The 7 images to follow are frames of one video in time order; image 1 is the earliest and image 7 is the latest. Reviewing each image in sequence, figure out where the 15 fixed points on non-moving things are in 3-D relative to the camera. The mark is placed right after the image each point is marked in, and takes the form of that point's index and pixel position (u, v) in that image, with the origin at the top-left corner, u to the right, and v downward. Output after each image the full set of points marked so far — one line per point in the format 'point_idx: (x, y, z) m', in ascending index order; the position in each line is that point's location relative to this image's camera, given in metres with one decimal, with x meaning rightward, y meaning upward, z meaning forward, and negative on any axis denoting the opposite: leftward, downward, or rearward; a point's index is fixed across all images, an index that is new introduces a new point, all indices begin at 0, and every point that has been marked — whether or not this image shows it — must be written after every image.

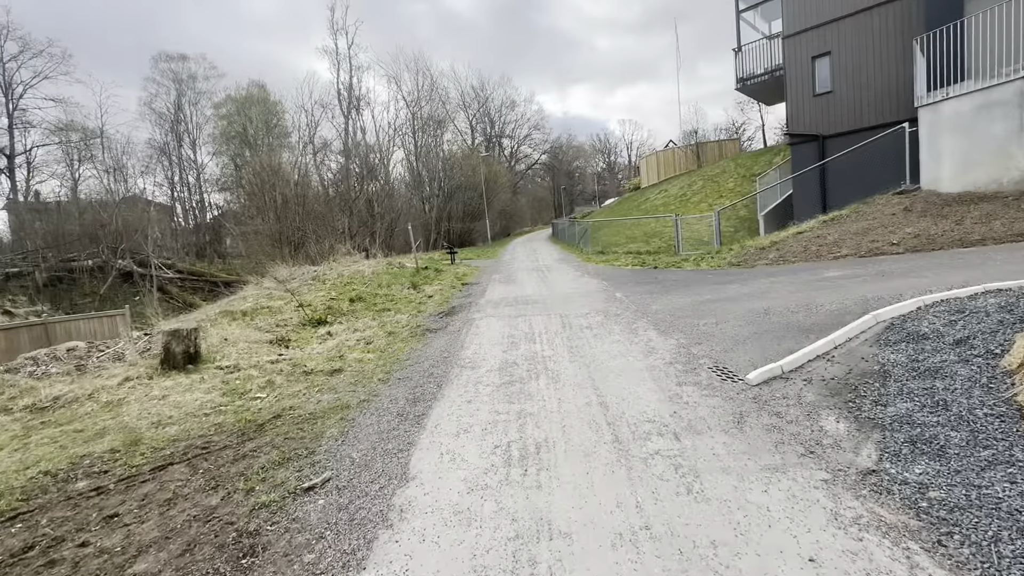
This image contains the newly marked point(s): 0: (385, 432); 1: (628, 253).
0: (-1.0, -1.1, +3.6) m
1: (+3.5, +1.0, +14.1) m
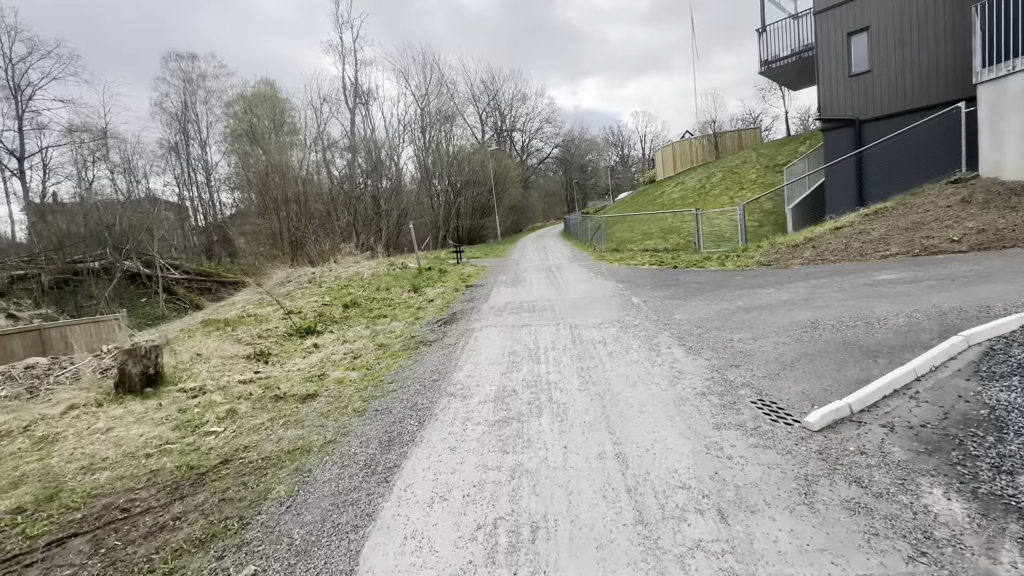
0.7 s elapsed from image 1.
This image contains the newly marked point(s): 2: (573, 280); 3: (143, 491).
0: (-1.0, -1.3, +2.8) m
1: (+3.8, +1.0, +13.1) m
2: (+1.3, +0.2, +10.0) m
3: (-2.6, -1.4, +3.3) m
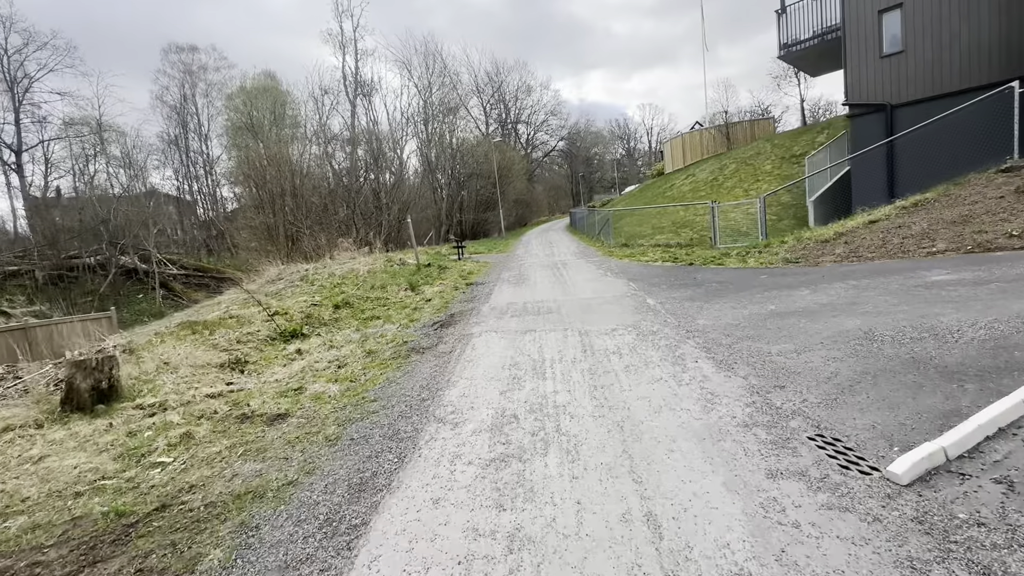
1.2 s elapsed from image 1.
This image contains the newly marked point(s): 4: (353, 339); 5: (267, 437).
0: (-1.0, -1.3, +2.2) m
1: (+3.9, +1.1, +12.4) m
2: (+1.4, +0.2, +9.3) m
3: (-2.6, -1.5, +2.6) m
4: (-2.4, -0.8, +7.1) m
5: (-2.0, -1.2, +3.8) m
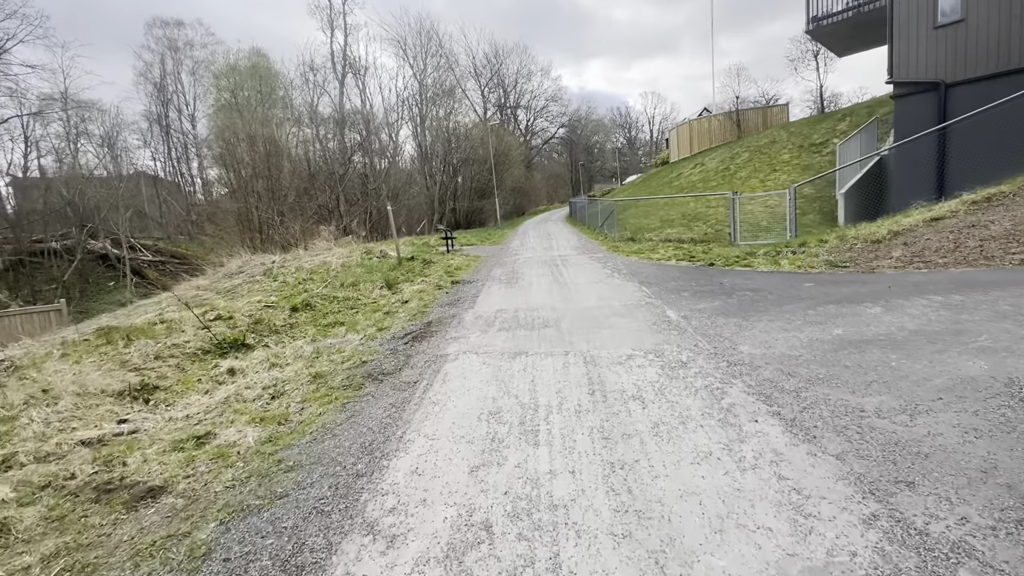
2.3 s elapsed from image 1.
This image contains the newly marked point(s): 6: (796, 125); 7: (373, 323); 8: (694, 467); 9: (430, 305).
0: (-1.2, -1.5, +0.9) m
1: (+3.7, +1.1, +11.1) m
2: (+1.2, +0.2, +8.0) m
3: (-2.7, -1.6, +1.3) m
4: (-2.6, -0.8, +5.8) m
5: (-2.1, -1.3, +2.5) m
6: (+12.0, +6.9, +19.8) m
7: (-2.1, -0.5, +7.0) m
8: (+1.0, -1.0, +2.5) m
9: (-1.3, -0.3, +7.6) m
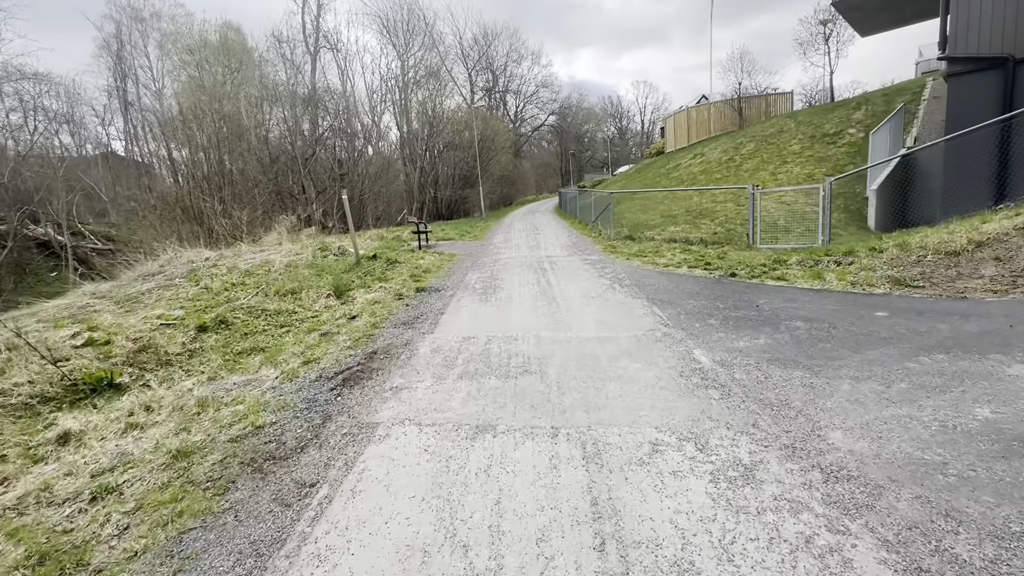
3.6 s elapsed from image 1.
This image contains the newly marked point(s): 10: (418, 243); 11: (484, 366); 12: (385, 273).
0: (-1.3, -1.8, -0.7) m
1: (+3.3, +0.9, +9.5) m
2: (+0.9, 0.0, +6.4) m
3: (-2.9, -1.9, -0.3) m
4: (-2.9, -1.0, +4.1) m
5: (-2.3, -1.6, +0.9) m
6: (+11.4, +6.8, +18.3) m
7: (-2.4, -0.7, +5.3) m
8: (+0.8, -1.3, +1.0) m
9: (-1.7, -0.4, +6.0) m
10: (-2.4, +1.2, +12.0) m
11: (-0.3, -0.7, +4.1) m
12: (-2.3, +0.3, +8.6) m
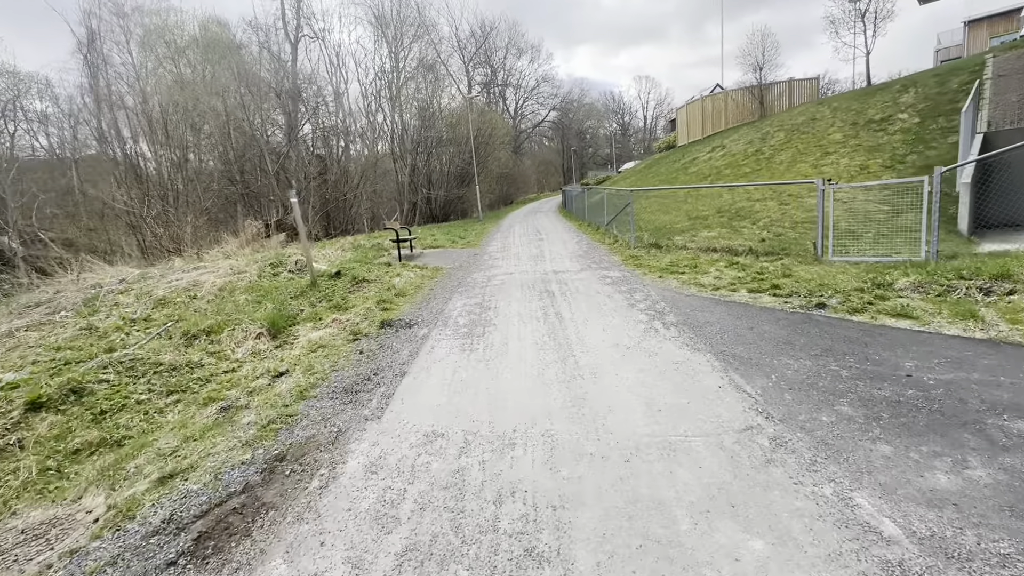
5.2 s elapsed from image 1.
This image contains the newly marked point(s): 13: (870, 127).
0: (-1.4, -2.2, -2.7) m
1: (+3.3, +0.6, +7.6) m
2: (+0.8, -0.4, +4.5) m
3: (-2.9, -2.4, -2.2) m
4: (-2.9, -1.4, +2.2) m
5: (-2.4, -2.1, -1.0) m
6: (+11.3, +6.5, +16.3) m
7: (-2.4, -1.1, +3.4) m
8: (+0.7, -1.7, -1.0) m
9: (-1.7, -0.9, +4.0) m
10: (-2.4, +0.8, +10.1) m
11: (-0.3, -1.1, +2.1) m
12: (-2.4, -0.1, +6.7) m
13: (+10.0, +4.5, +13.1) m
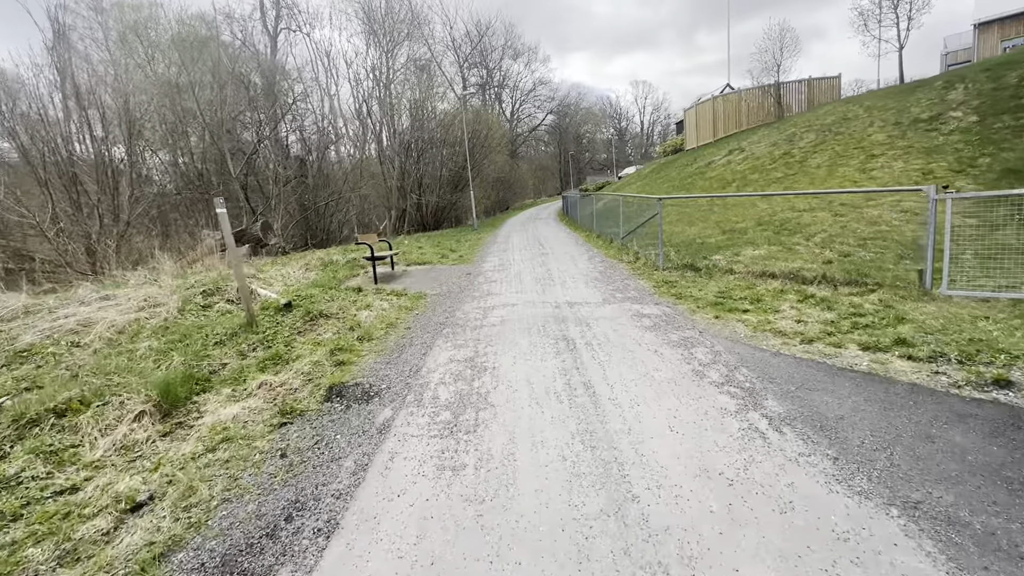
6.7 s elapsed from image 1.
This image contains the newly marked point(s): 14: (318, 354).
0: (-1.3, -2.6, -4.4) m
1: (+3.3, +0.1, +5.9) m
2: (+0.9, -0.9, +2.7) m
3: (-2.8, -2.7, -4.0) m
4: (-2.8, -1.8, +0.4) m
5: (-2.3, -2.4, -2.8) m
6: (+11.3, +6.0, +14.8) m
7: (-2.4, -1.5, +1.6) m
8: (+0.8, -2.1, -2.7) m
9: (-1.6, -1.3, +2.3) m
10: (-2.4, +0.3, +8.3) m
11: (-0.2, -1.5, +0.4) m
12: (-2.3, -0.6, +4.9) m
13: (+10.0, +4.0, +11.6) m
14: (-2.0, -0.7, +4.7) m
